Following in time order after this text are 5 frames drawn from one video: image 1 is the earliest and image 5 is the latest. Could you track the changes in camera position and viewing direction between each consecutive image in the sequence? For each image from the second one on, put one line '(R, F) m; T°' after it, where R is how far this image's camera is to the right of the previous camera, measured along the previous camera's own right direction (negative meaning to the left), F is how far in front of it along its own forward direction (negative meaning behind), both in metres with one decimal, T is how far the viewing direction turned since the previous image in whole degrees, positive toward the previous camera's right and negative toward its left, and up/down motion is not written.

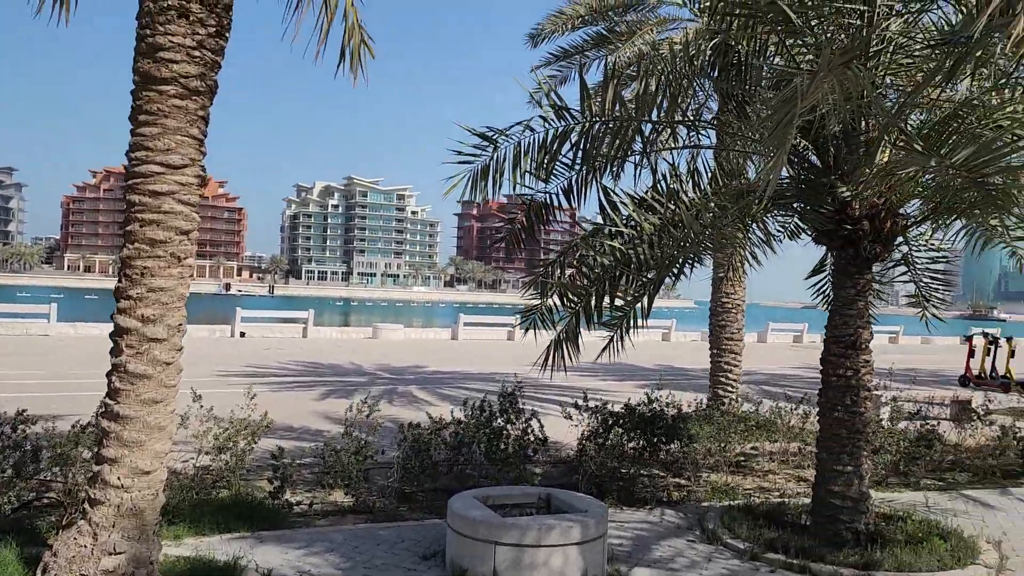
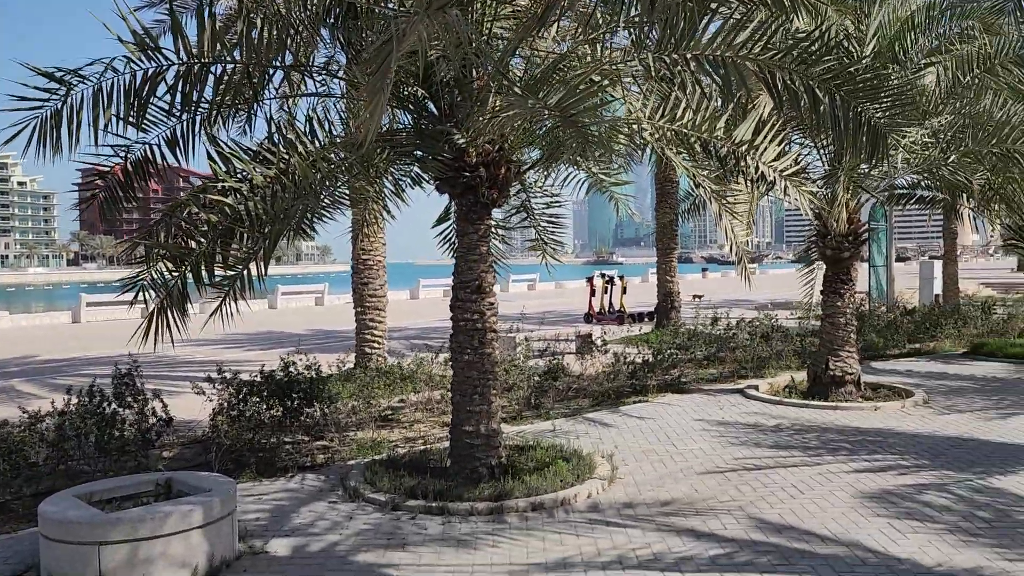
(+0.3, +0.2) m; +22°
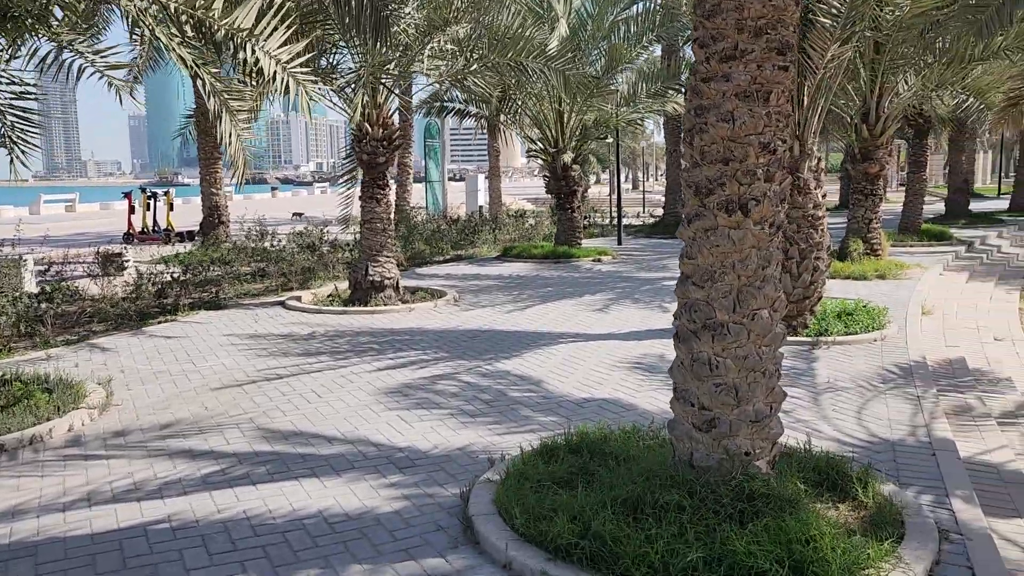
(+0.6, +0.4) m; +28°
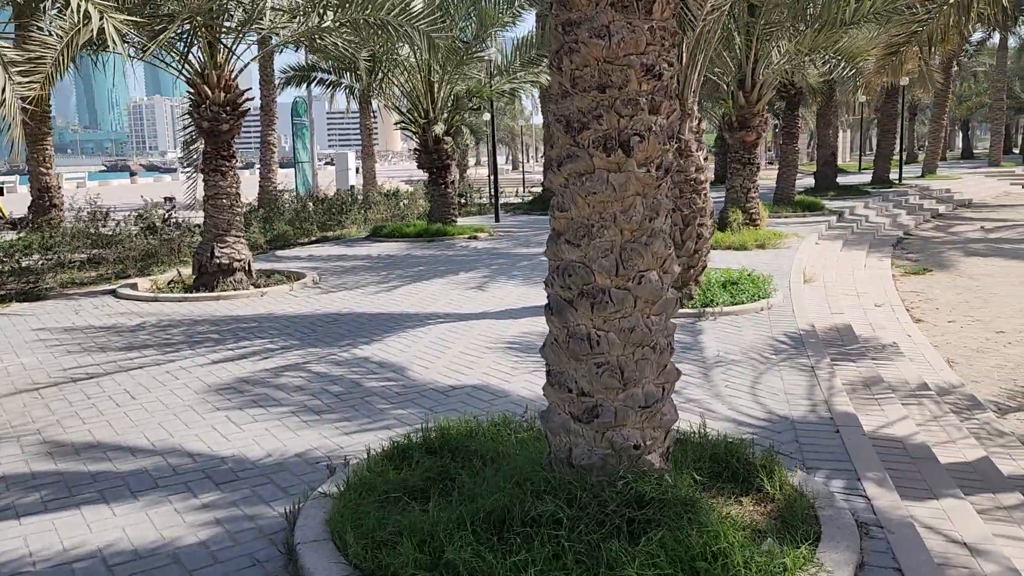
(+0.2, +0.8) m; +8°
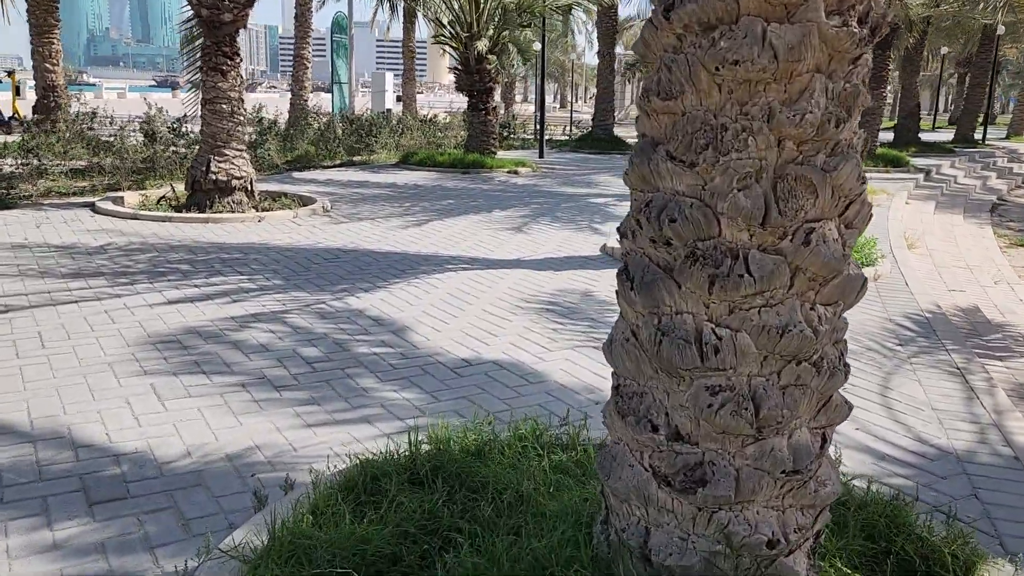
(0.0, +1.5) m; -2°
